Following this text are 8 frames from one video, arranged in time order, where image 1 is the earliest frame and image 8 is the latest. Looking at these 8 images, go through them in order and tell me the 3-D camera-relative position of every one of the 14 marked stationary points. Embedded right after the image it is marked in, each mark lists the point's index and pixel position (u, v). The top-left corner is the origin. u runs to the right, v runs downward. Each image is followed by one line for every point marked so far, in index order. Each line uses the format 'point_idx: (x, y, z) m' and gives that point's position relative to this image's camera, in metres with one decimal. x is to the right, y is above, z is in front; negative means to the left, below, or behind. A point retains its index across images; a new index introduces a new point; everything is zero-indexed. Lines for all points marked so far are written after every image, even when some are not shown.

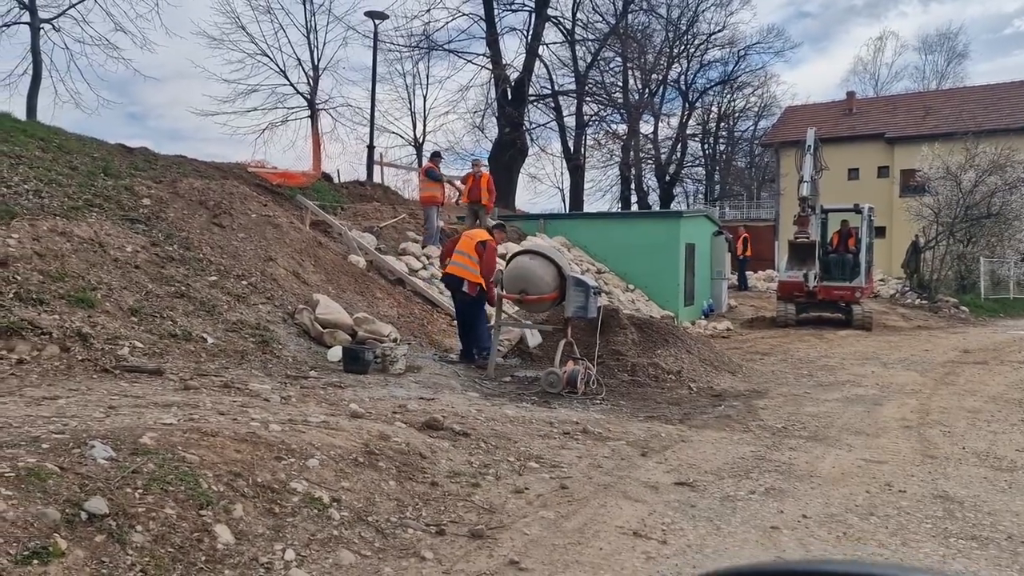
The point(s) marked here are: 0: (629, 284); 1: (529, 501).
0: (+2.8, +0.1, +19.4) m
1: (+0.1, -1.2, +4.7) m
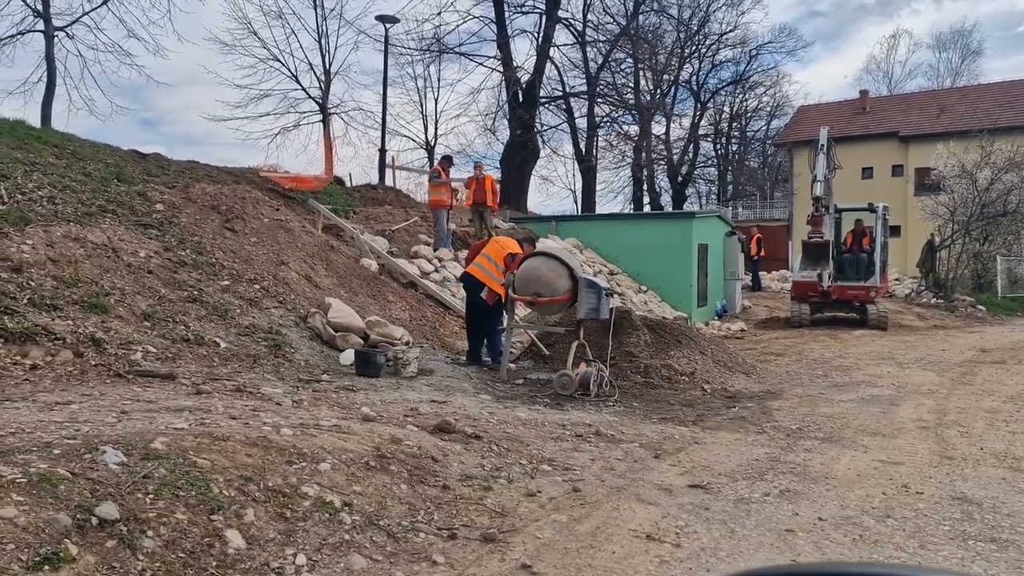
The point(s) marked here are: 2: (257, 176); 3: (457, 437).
0: (+3.0, 0.0, +19.3) m
1: (+0.2, -1.2, +4.7) m
2: (-4.9, +2.2, +16.0) m
3: (-0.4, -1.0, +5.7) m
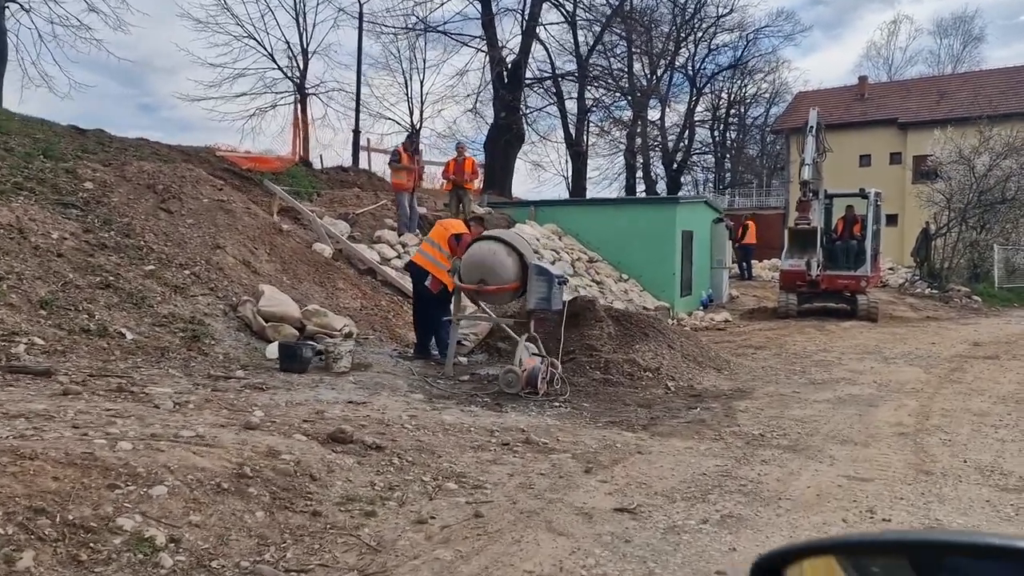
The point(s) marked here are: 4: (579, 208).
0: (+2.5, +0.3, +18.5) m
1: (-0.4, -1.2, +3.9) m
2: (-5.5, +2.4, +15.1) m
3: (-0.9, -1.0, +4.9) m
4: (+1.6, +1.9, +19.2) m
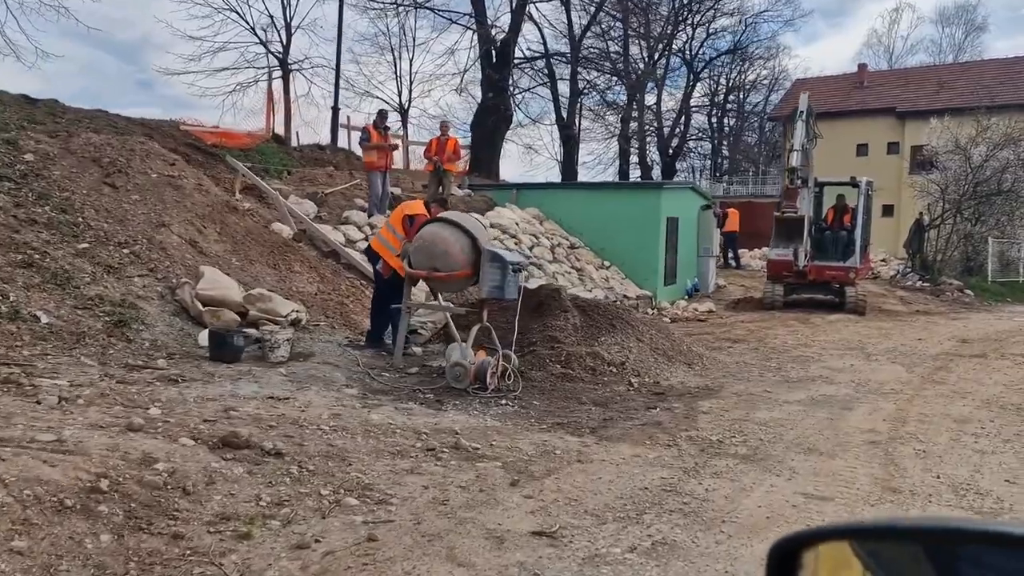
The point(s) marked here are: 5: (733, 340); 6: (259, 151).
0: (+2.0, +0.6, +17.9) m
1: (-0.8, -1.1, +3.4) m
2: (-5.9, +2.8, +14.5) m
3: (-1.4, -0.9, +4.4) m
4: (+1.1, +2.2, +18.6) m
5: (+3.1, -0.7, +11.7) m
6: (-4.9, +2.7, +15.9) m
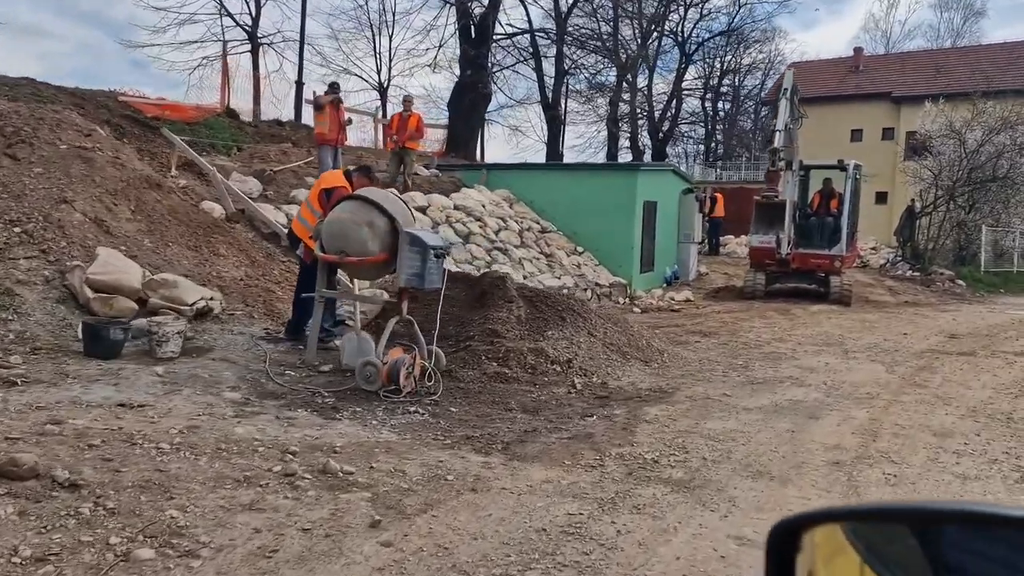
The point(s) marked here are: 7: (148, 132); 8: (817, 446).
0: (+1.3, +0.9, +17.0) m
1: (-1.4, -1.1, +2.4) m
2: (-6.5, +3.1, +13.5) m
3: (-2.0, -0.8, +3.4) m
4: (+0.5, +2.5, +17.6) m
5: (+2.5, -0.6, +10.8) m
6: (-5.5, +3.0, +14.9) m
7: (-5.7, +2.4, +12.8) m
8: (+2.0, -1.0, +5.4) m
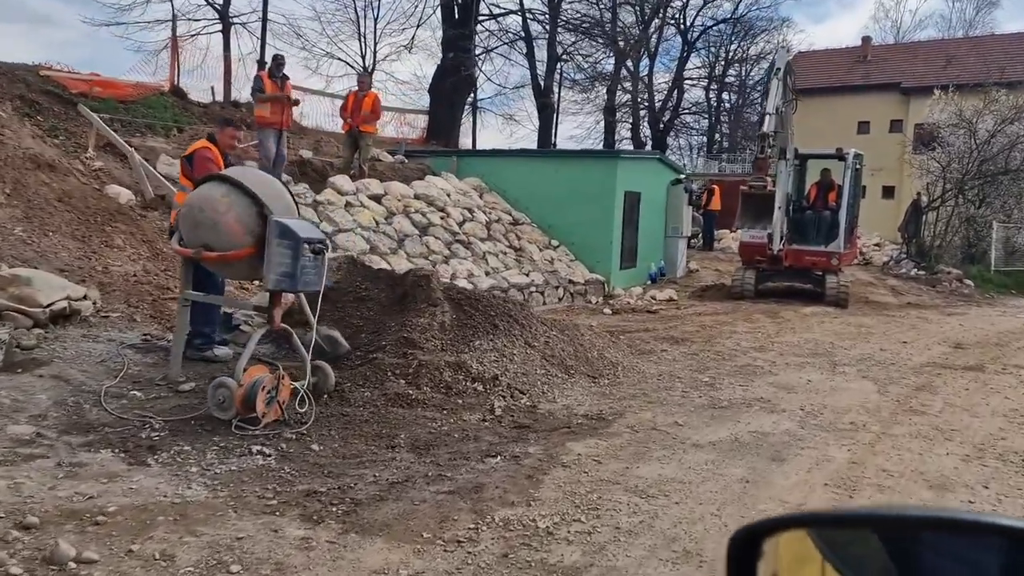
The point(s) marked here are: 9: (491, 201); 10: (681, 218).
0: (+0.8, +0.9, +15.7) m
1: (-2.2, -1.2, +1.2) m
2: (-7.1, +3.2, +12.2) m
3: (-2.7, -0.9, +2.2) m
4: (-0.1, +2.5, +16.3) m
5: (+1.9, -0.6, +9.5) m
6: (-6.1, +3.1, +13.6) m
7: (-6.3, +2.5, +11.6) m
8: (+1.3, -1.1, +4.2) m
9: (-0.4, +1.7, +15.9) m
10: (+3.8, +1.6, +18.4) m
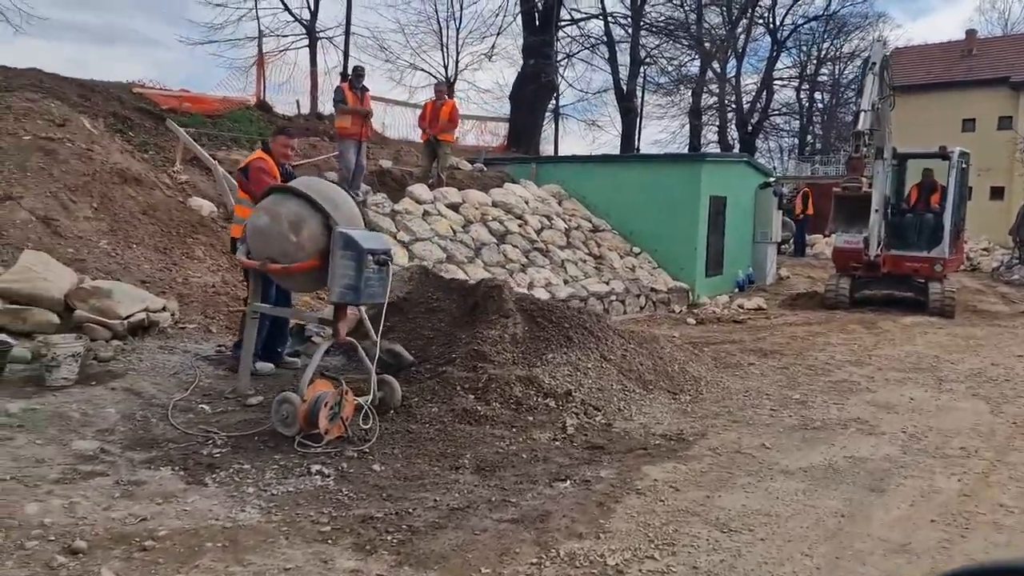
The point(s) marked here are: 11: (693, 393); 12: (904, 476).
0: (+2.3, +0.8, +15.3) m
1: (-2.1, -1.2, +1.2) m
2: (-5.9, +3.0, +12.7) m
3: (-2.6, -0.9, +2.2) m
4: (+1.5, +2.4, +16.0) m
5: (+2.7, -0.7, +9.0) m
6: (-4.8, +2.9, +13.9) m
7: (-5.1, +2.4, +11.9) m
8: (+1.6, -1.2, +3.7) m
9: (+1.1, +1.5, +15.6) m
10: (+5.5, +1.4, +17.7) m
11: (+1.5, -0.9, +6.9) m
12: (+2.3, -1.1, +4.8) m
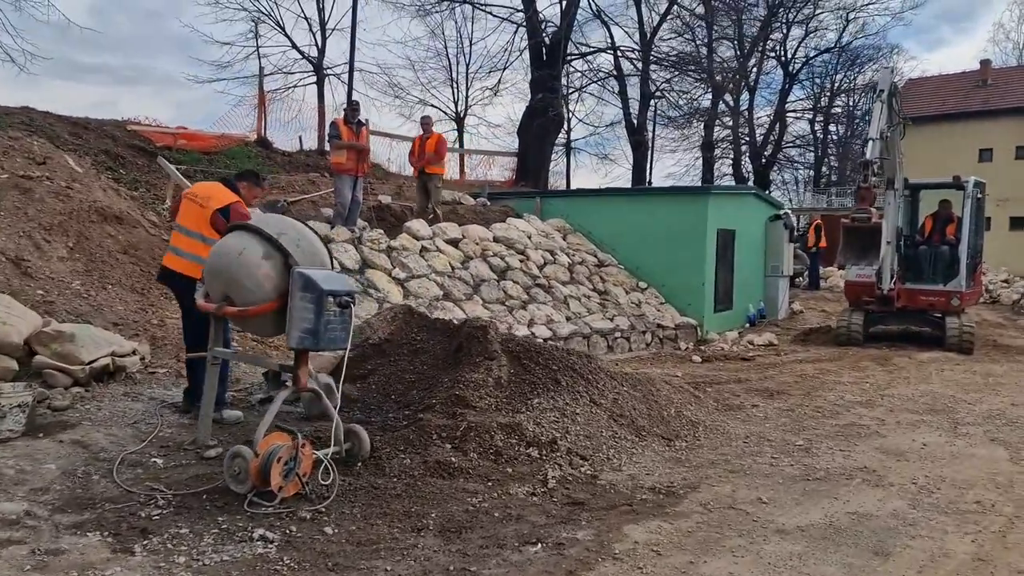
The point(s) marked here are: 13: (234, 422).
0: (+2.3, +0.1, +14.9) m
1: (-2.4, -1.3, +0.8) m
2: (-6.0, +2.4, +12.6) m
3: (-2.8, -1.1, +1.9) m
4: (+1.5, +1.7, +15.7) m
5: (+2.6, -1.1, +8.6) m
6: (-4.8, +2.3, +13.8) m
7: (-5.2, +1.8, +11.7) m
8: (+1.5, -1.3, +3.3) m
9: (+1.2, +0.8, +15.2) m
10: (+5.6, +0.7, +17.2) m
11: (+1.4, -1.2, +6.5) m
12: (+2.1, -1.3, +4.4) m
13: (-1.9, -0.9, +5.7) m
